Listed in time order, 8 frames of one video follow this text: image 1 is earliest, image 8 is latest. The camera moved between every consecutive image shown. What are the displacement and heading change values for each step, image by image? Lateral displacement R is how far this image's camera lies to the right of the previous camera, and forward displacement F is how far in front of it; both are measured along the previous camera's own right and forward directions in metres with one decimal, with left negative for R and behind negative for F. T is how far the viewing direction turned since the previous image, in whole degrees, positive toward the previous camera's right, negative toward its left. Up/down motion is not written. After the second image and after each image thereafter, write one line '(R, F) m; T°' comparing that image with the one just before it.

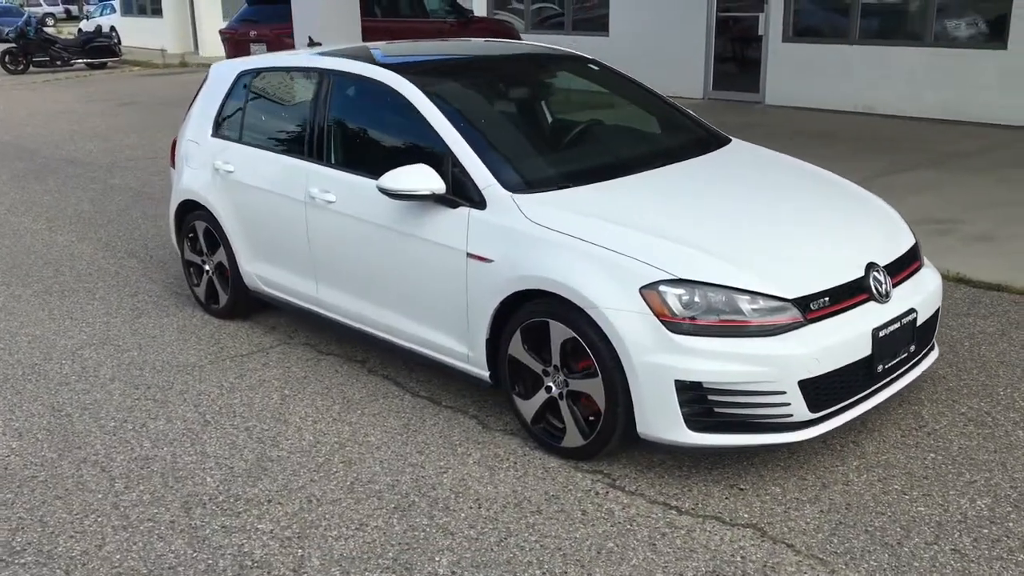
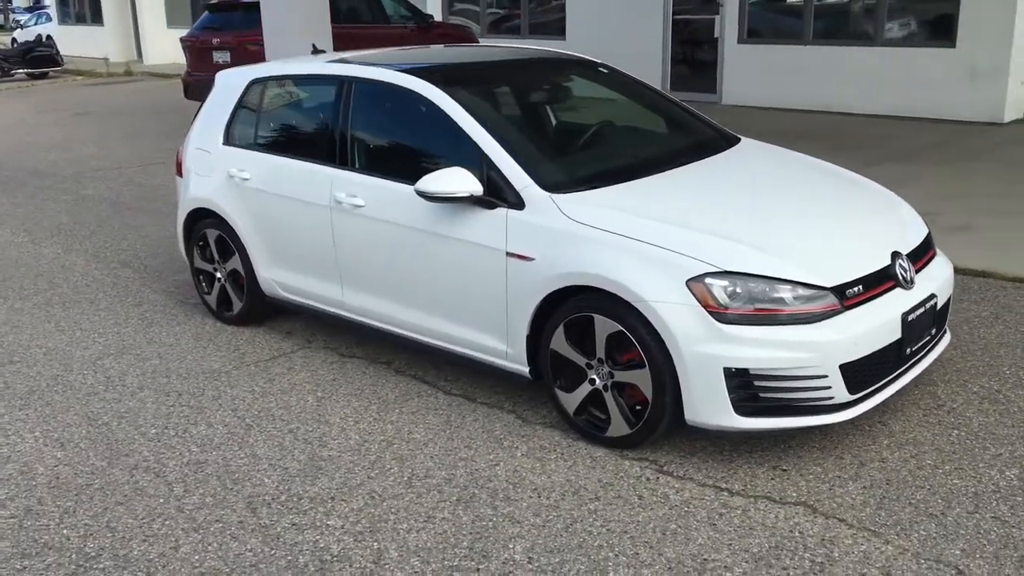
(-0.4, -0.1) m; +3°
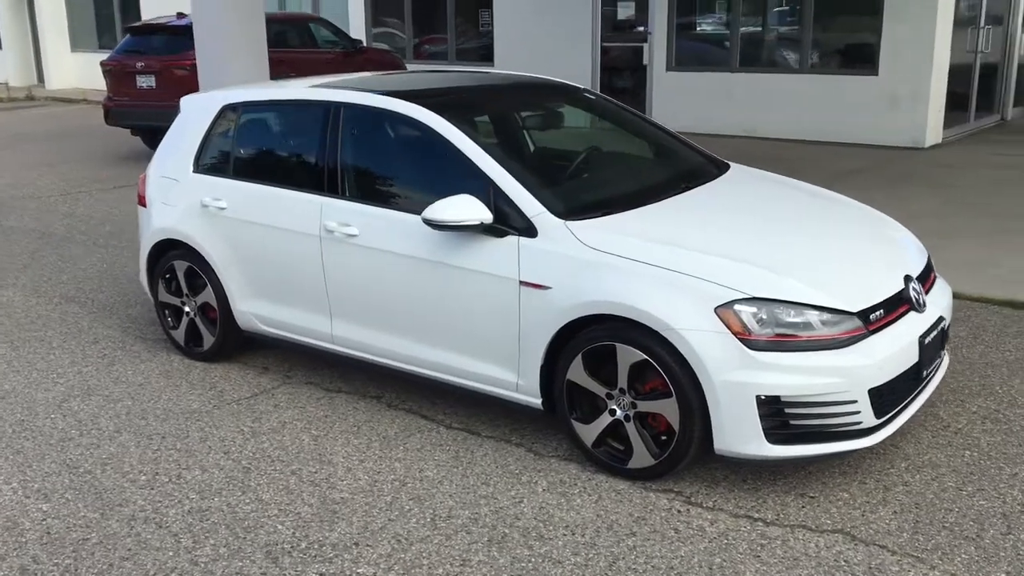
(-0.4, +0.1) m; +5°
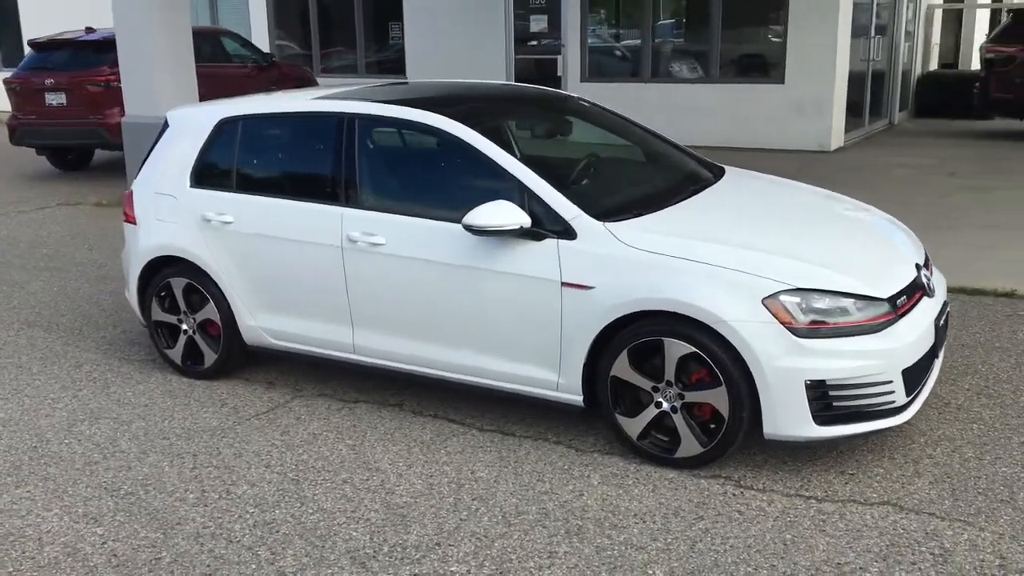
(-0.7, -0.1) m; +7°
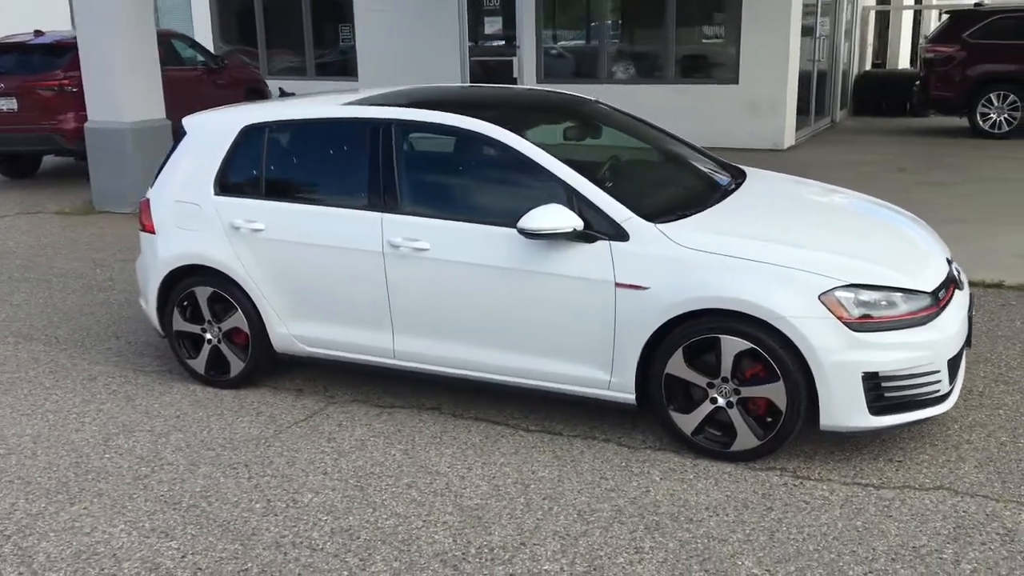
(-0.5, 0.0) m; +4°
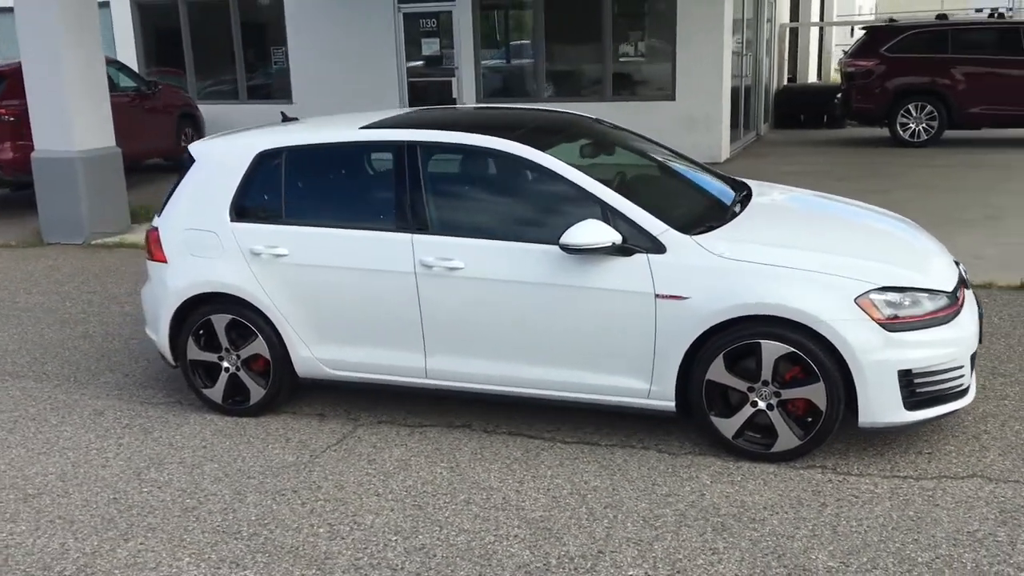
(-0.6, -0.1) m; +5°
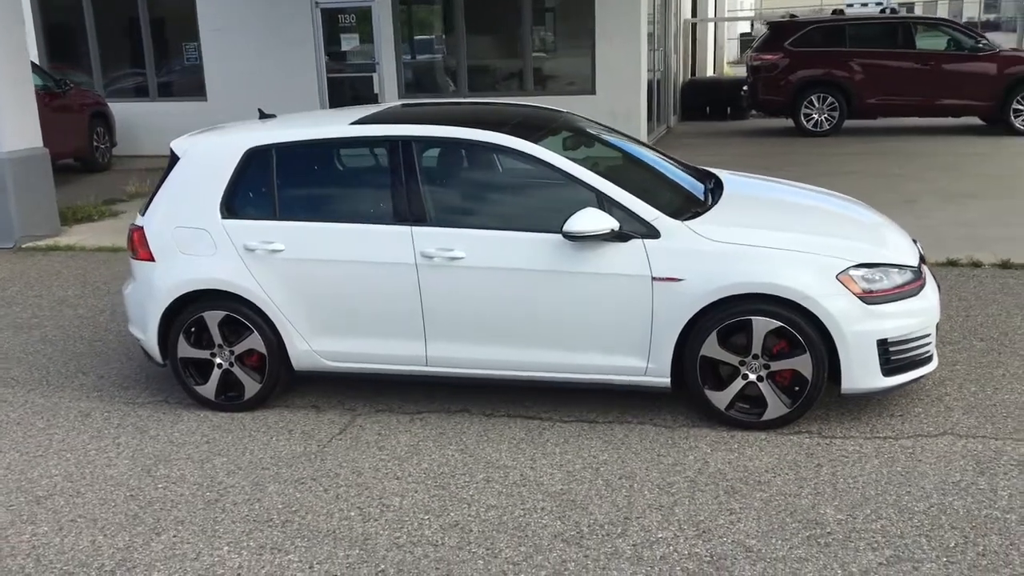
(-0.5, -0.2) m; +6°
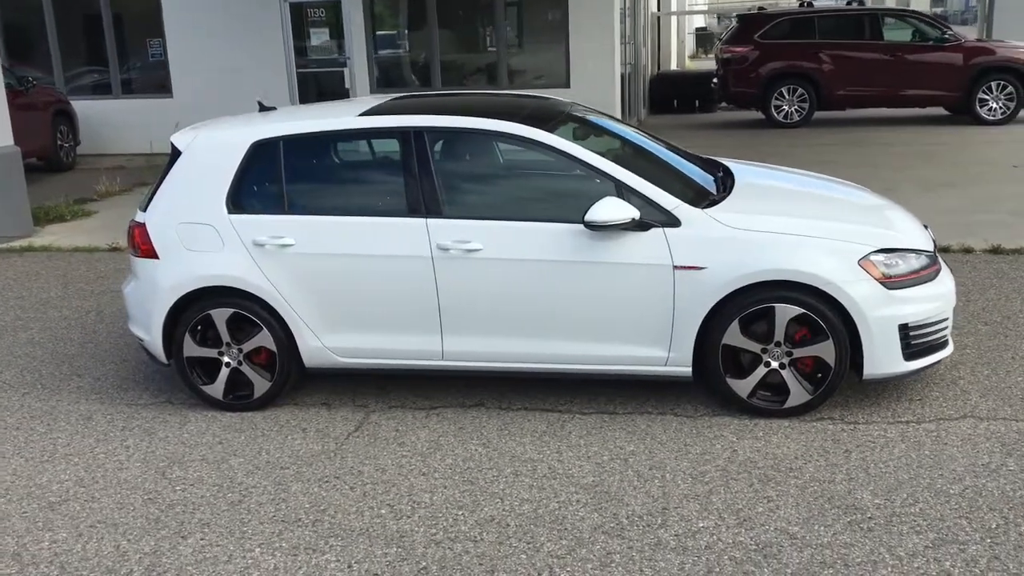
(-0.3, +0.1) m; +2°
